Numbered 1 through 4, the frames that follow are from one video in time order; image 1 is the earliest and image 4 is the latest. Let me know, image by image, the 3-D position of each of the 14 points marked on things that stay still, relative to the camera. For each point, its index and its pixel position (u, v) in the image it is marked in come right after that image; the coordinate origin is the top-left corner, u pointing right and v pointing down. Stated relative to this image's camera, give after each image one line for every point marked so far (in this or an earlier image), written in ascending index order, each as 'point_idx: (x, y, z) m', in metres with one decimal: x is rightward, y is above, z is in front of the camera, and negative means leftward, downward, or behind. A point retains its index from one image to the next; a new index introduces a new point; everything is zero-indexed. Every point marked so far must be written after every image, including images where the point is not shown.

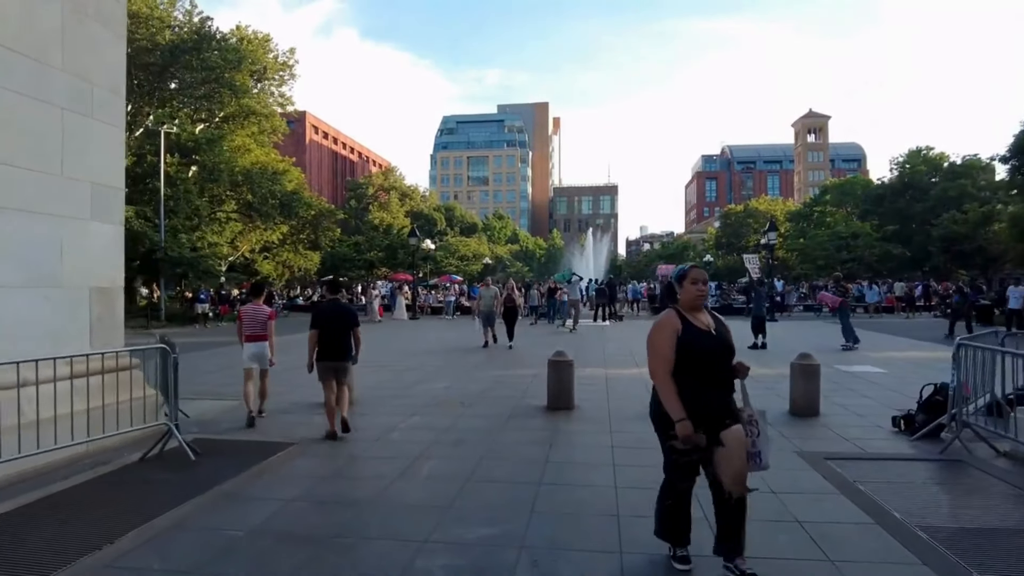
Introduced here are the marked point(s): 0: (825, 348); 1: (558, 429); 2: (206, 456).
0: (+8.8, -1.7, +18.8) m
1: (+0.6, -1.8, +8.5) m
2: (-3.4, -1.9, +7.5) m
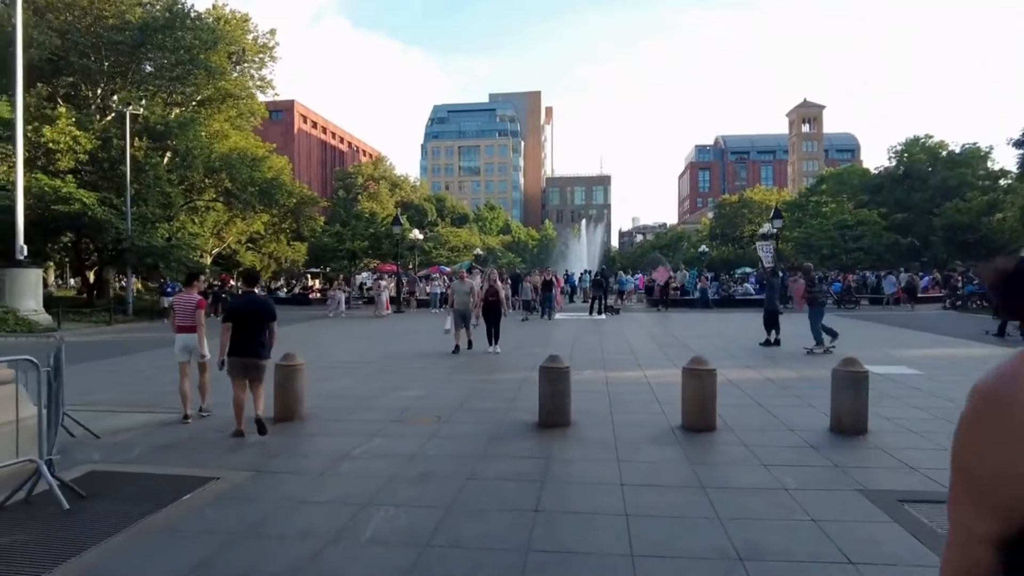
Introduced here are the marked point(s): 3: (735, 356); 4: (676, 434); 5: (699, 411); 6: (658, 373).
0: (+8.5, -1.5, +17.2) m
1: (+0.4, -1.7, +6.8) m
2: (-3.6, -1.8, +5.7) m
3: (+5.0, -1.5, +15.0) m
4: (+1.9, -1.7, +7.9) m
5: (+2.2, -1.5, +7.9) m
6: (+2.7, -1.6, +12.3) m
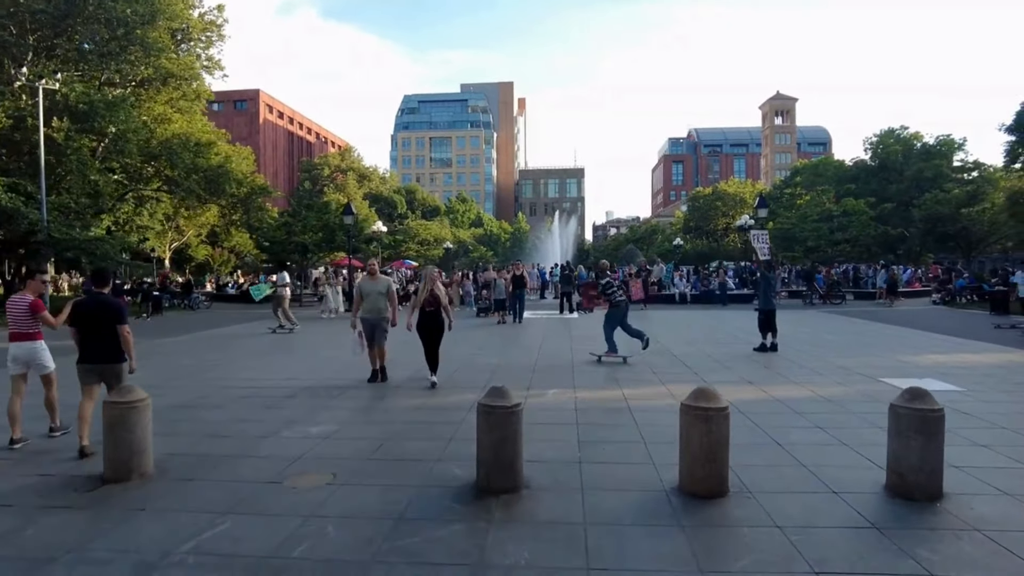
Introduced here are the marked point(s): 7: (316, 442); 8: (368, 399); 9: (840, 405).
0: (+7.6, -1.4, +15.1) m
1: (-0.2, -1.8, +4.4) m
2: (-4.2, -1.9, +3.1) m
3: (+4.1, -1.5, +12.6) m
4: (+1.3, -1.8, +5.4) m
5: (+1.6, -1.5, +5.5) m
6: (+1.9, -1.6, +9.9) m
7: (-2.2, -1.6, +7.4) m
8: (-2.0, -1.5, +9.5) m
9: (+4.5, -1.6, +9.1) m
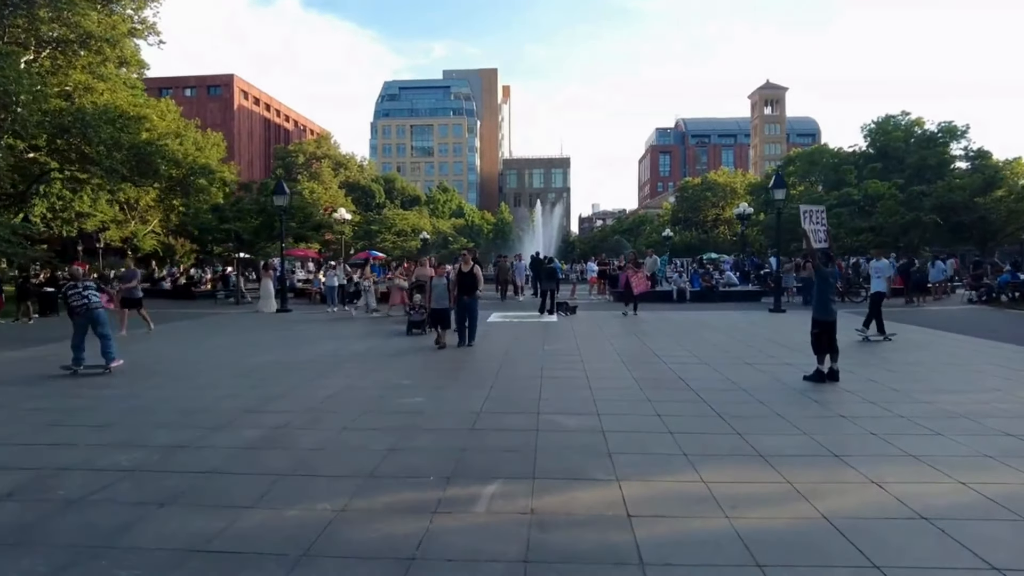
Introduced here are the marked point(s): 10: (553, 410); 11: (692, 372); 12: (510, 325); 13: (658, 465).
0: (+6.7, -1.4, +10.6) m
1: (-0.9, -1.9, -0.3) m
2: (-4.8, -2.0, -1.6) m
3: (+3.3, -1.5, +8.1) m
4: (+0.6, -1.9, +0.9) m
5: (+0.9, -1.6, +0.9) m
6: (+1.1, -1.6, +5.3) m
7: (-2.9, -1.7, +2.7) m
8: (-2.8, -1.6, +4.8) m
9: (+3.8, -1.7, +4.6) m
10: (+0.5, -1.5, +8.0) m
11: (+3.0, -1.4, +10.8) m
12: (-0.1, -1.0, +18.2) m
13: (+1.3, -1.6, +6.0) m
